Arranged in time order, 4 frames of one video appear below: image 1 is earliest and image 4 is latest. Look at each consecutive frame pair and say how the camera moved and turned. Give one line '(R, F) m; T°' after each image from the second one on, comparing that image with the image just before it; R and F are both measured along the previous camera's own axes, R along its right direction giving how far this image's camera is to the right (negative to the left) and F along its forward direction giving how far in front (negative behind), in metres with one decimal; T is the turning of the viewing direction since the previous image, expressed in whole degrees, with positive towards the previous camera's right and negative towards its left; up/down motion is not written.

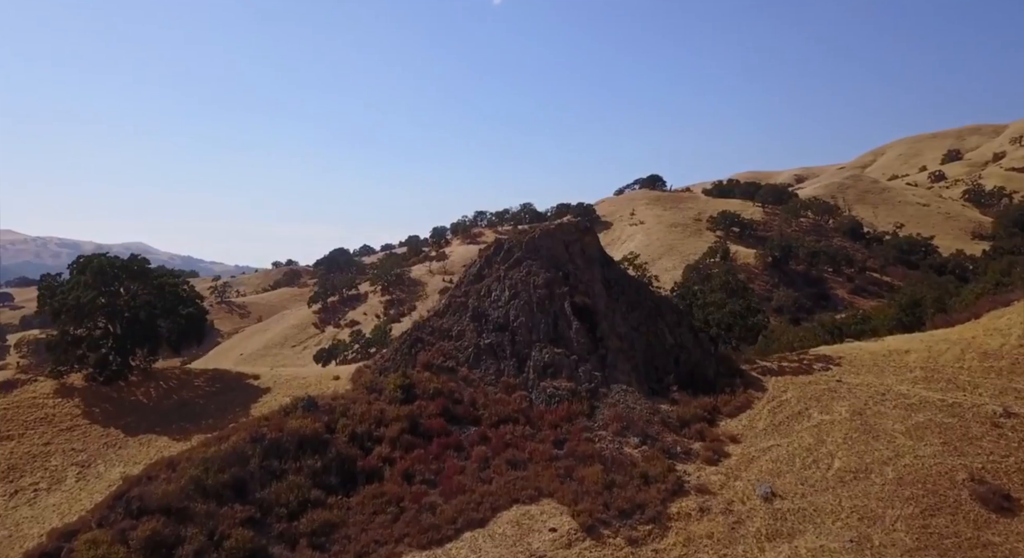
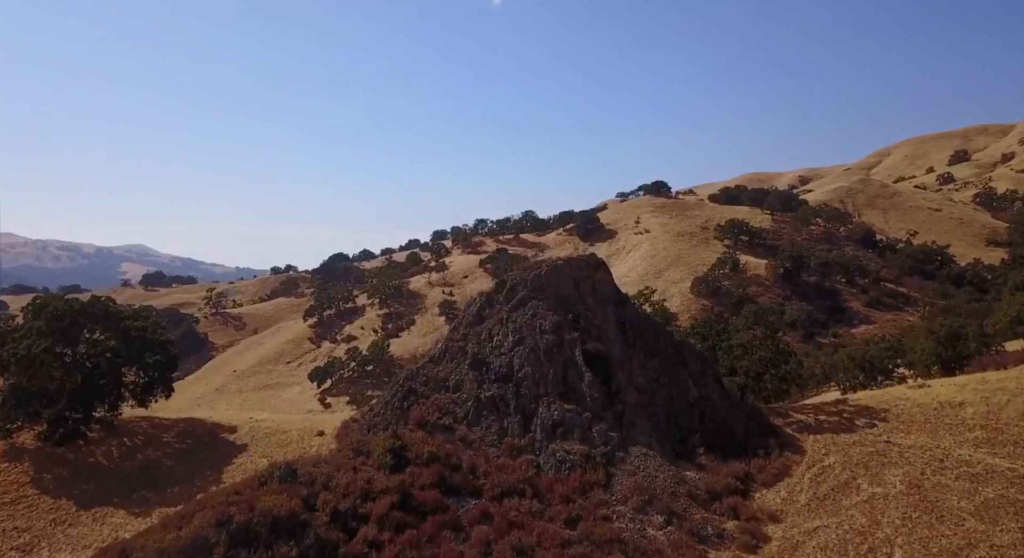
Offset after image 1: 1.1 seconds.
(-0.1, +2.1) m; 0°
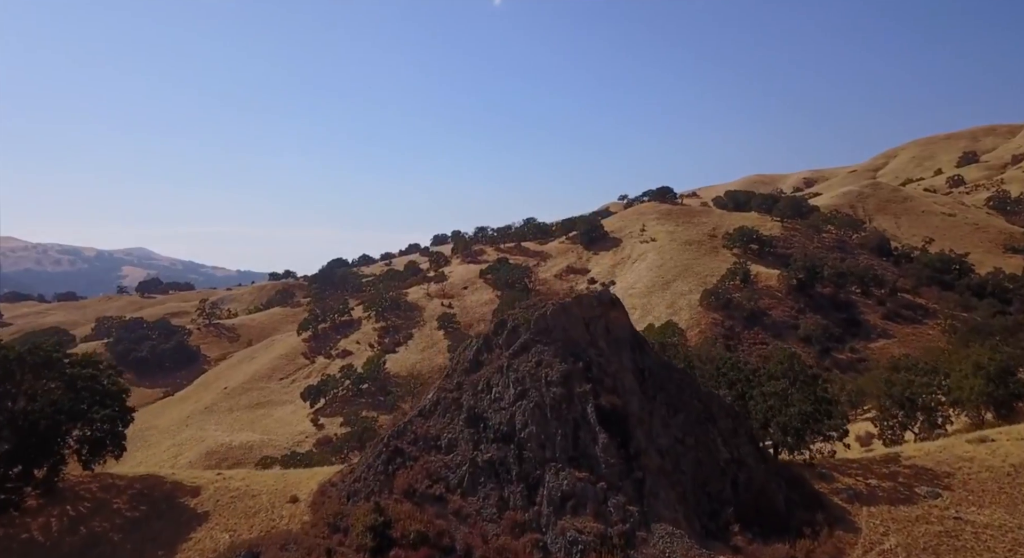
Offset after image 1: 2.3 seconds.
(0.0, +2.4) m; 0°
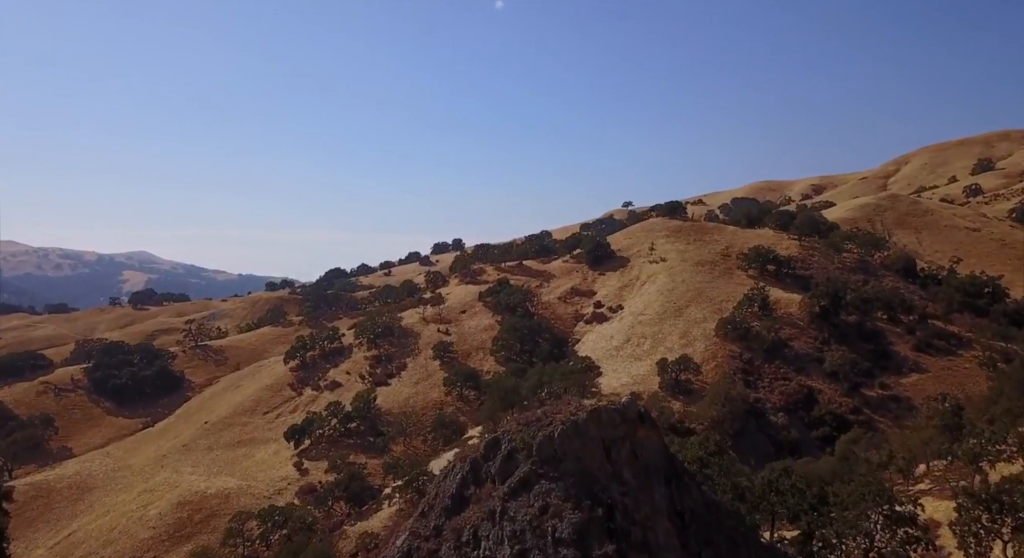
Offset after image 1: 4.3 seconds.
(+0.1, +4.0) m; 0°
